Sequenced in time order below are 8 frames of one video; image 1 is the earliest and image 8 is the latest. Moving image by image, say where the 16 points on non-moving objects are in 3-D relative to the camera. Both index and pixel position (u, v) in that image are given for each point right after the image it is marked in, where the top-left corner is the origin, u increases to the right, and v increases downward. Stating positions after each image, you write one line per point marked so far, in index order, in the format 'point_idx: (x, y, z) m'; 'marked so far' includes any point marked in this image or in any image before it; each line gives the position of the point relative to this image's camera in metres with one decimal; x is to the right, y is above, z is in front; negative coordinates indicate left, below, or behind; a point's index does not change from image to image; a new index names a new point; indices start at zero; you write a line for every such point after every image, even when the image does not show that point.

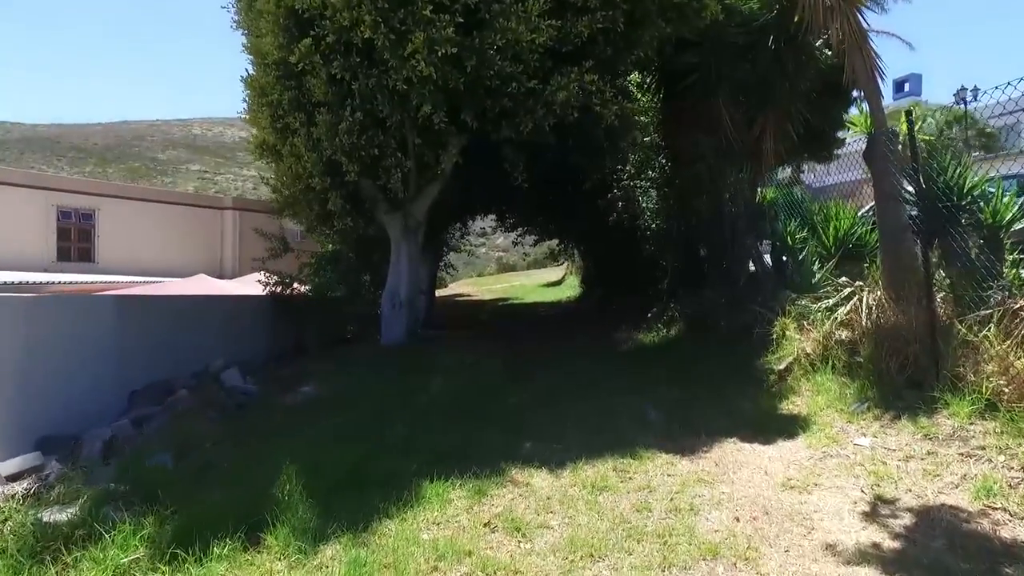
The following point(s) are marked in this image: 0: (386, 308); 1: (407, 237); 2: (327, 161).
0: (-1.6, -0.2, +11.0) m
1: (-1.3, +0.6, +10.8) m
2: (-1.9, +1.3, +9.2) m
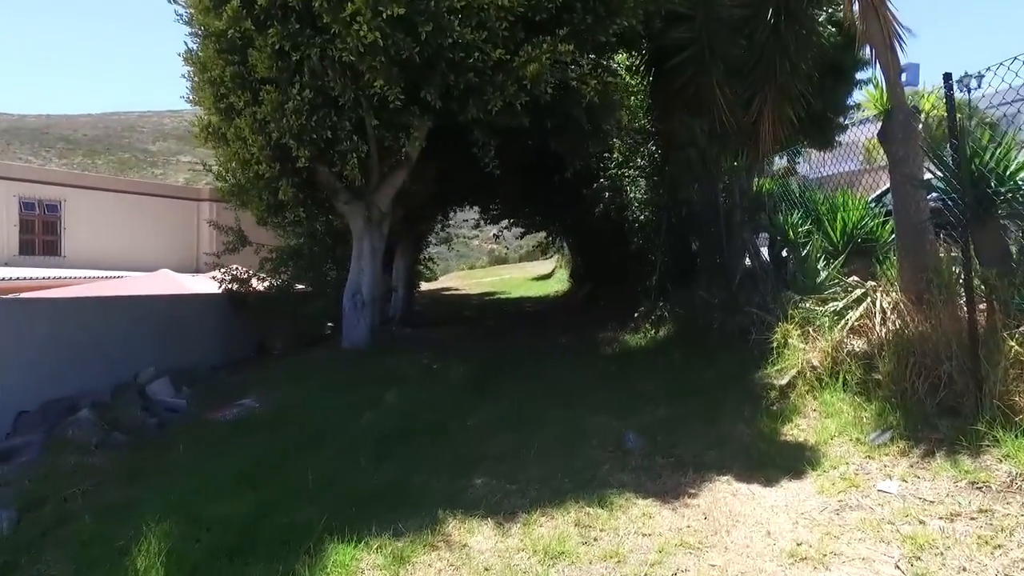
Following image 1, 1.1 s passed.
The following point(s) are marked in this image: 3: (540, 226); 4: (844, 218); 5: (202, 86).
0: (-1.9, -0.2, +10.0) m
1: (-1.6, +0.7, +9.9) m
2: (-2.2, +1.3, +8.2) m
3: (+0.6, +1.4, +19.4) m
4: (+2.6, +0.6, +6.9) m
5: (-3.1, +2.0, +8.6) m
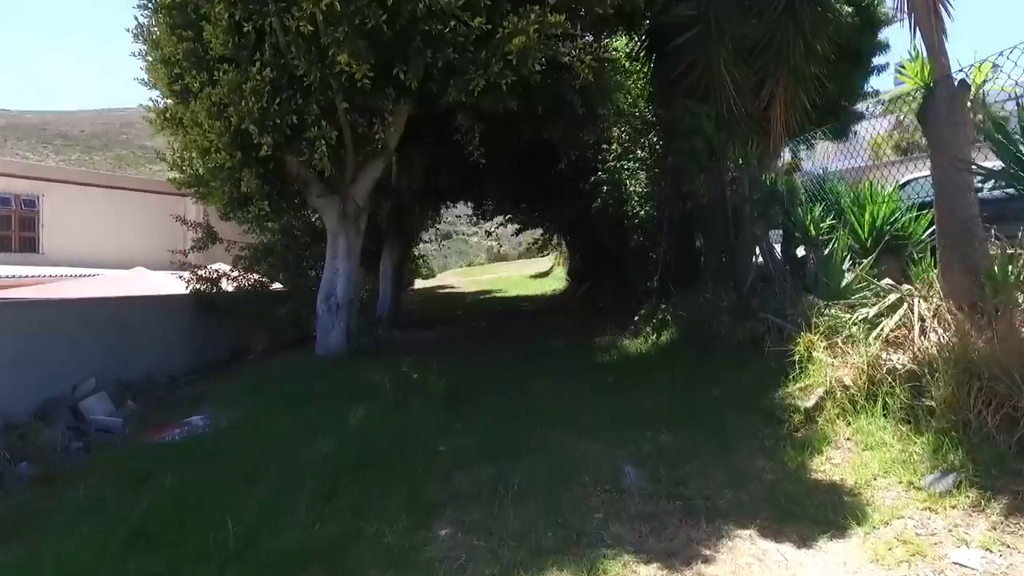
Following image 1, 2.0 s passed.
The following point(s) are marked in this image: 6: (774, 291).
0: (-2.0, -0.2, +9.2) m
1: (-1.7, +0.7, +9.1) m
2: (-2.3, +1.3, +7.4) m
3: (+0.5, +1.4, +18.6) m
4: (+2.5, +0.5, +6.1) m
5: (-3.2, +2.0, +7.8) m
6: (+2.0, 0.0, +6.7) m
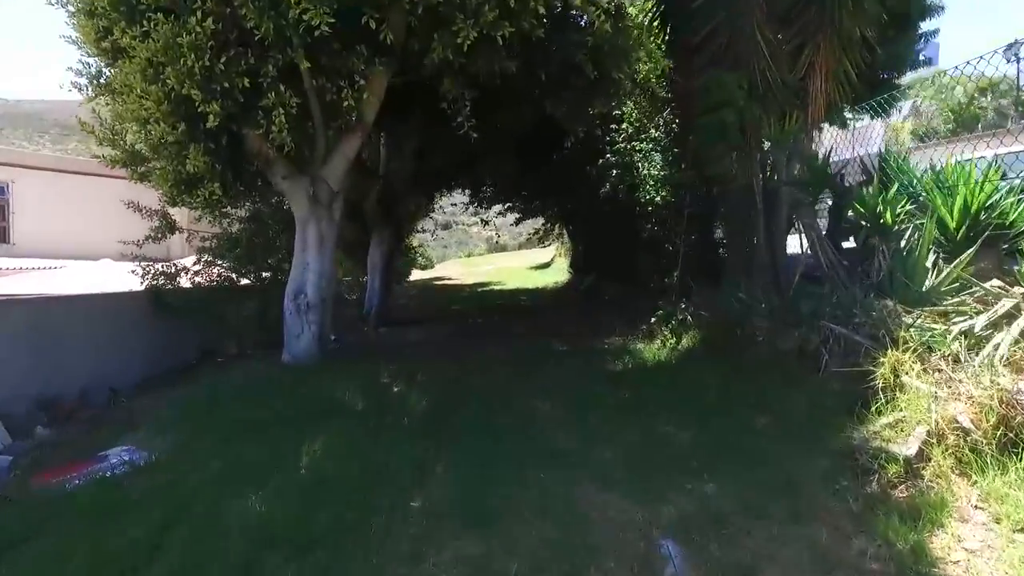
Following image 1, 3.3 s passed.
0: (-2.1, -0.2, +8.0) m
1: (-1.8, +0.7, +7.8) m
2: (-2.4, +1.3, +6.2) m
3: (+0.5, +1.5, +17.3) m
4: (+2.5, +0.5, +4.8) m
5: (-3.2, +2.0, +6.5) m
6: (+2.0, 0.0, +5.5) m
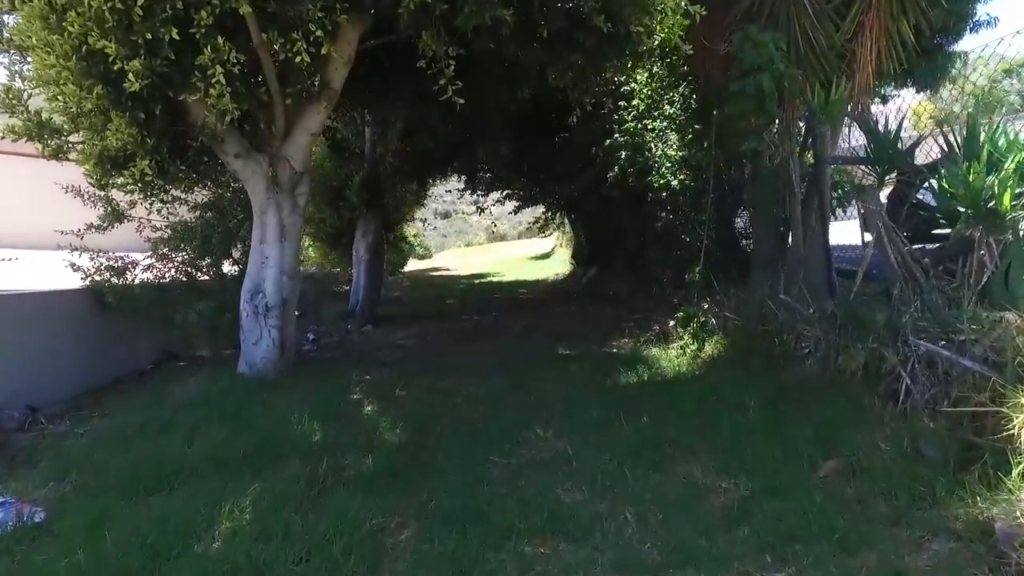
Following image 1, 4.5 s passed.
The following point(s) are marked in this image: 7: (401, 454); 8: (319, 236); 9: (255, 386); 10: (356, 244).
0: (-2.1, -0.2, +6.8) m
1: (-1.8, +0.7, +6.6) m
2: (-2.4, +1.3, +5.0) m
3: (+0.5, +1.6, +16.1) m
4: (+2.5, +0.5, +3.7) m
5: (-3.2, +2.0, +5.3) m
6: (+2.0, 0.0, +4.3) m
7: (-0.6, -0.8, +4.6) m
8: (-3.0, +0.8, +13.7) m
9: (-1.9, -0.7, +6.3) m
10: (-2.3, +0.6, +13.0) m
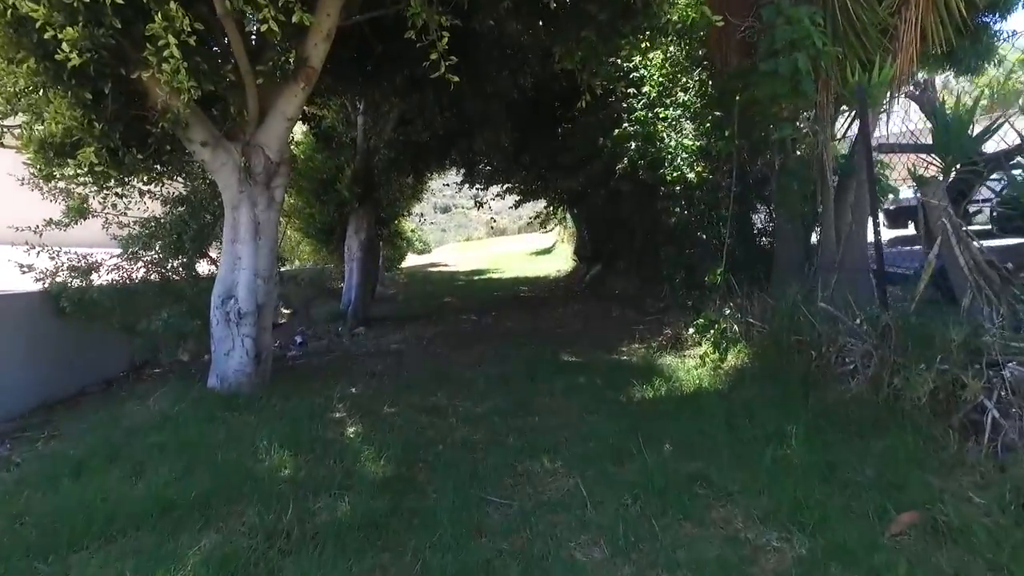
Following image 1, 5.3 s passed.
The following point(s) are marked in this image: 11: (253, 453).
0: (-2.1, -0.2, +6.1) m
1: (-1.8, +0.7, +5.9) m
2: (-2.4, +1.3, +4.2) m
3: (+0.5, +1.7, +15.4) m
4: (+2.5, +0.4, +2.9) m
5: (-3.2, +2.0, +4.6) m
6: (+2.0, -0.1, +3.6) m
7: (-0.6, -0.9, +3.9) m
8: (-3.0, +0.8, +13.0) m
9: (-1.9, -0.7, +5.6) m
10: (-2.3, +0.7, +12.2) m
11: (-1.3, -0.8, +4.4) m
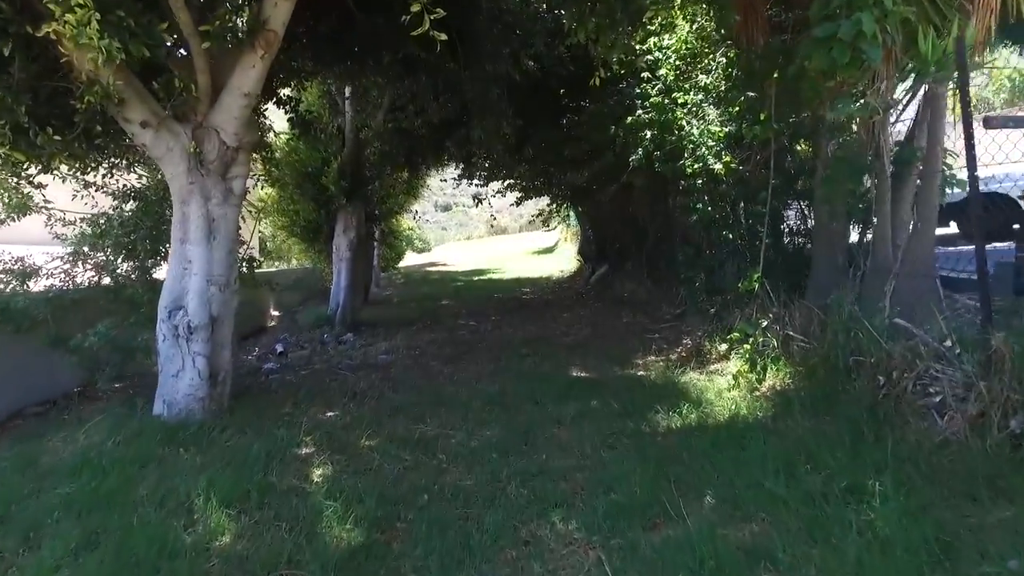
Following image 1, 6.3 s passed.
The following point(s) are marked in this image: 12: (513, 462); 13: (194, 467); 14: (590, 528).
0: (-2.1, -0.3, +5.1) m
1: (-1.8, +0.6, +4.9) m
2: (-2.4, +1.2, +3.3) m
3: (+0.5, +1.6, +14.4) m
4: (+2.5, +0.4, +2.0) m
5: (-3.2, +1.9, +3.6) m
6: (+2.0, -0.2, +2.6) m
7: (-0.6, -0.9, +2.9) m
8: (-3.0, +0.8, +12.0) m
9: (-1.8, -0.8, +4.7) m
10: (-2.3, +0.6, +11.3) m
11: (-1.3, -0.9, +3.4) m
12: (0.0, -0.9, +4.5) m
13: (-1.5, -0.9, +4.1) m
14: (+0.3, -0.9, +3.4) m
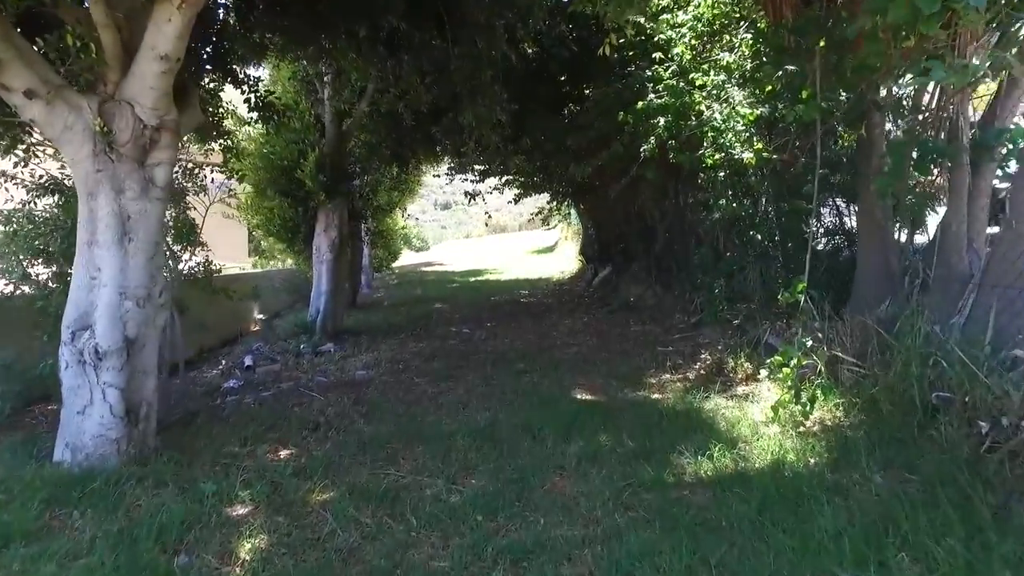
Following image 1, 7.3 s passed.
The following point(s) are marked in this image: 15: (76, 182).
0: (-2.1, -0.3, +4.1) m
1: (-1.8, +0.5, +3.9) m
2: (-2.4, +1.2, +2.2) m
3: (+0.4, +1.6, +13.4) m
4: (+2.5, +0.3, +0.9) m
5: (-3.2, +1.8, +2.6) m
6: (+2.0, -0.2, +1.6) m
7: (-0.6, -1.0, +1.9) m
8: (-3.1, +0.7, +11.0) m
9: (-1.9, -0.9, +3.6) m
10: (-2.3, +0.6, +10.2) m
11: (-1.4, -1.0, +2.4) m
12: (0.0, -0.9, +3.4) m
13: (-1.5, -0.9, +3.0) m
14: (+0.3, -1.0, +2.4) m
15: (-2.0, +0.5, +4.0) m
